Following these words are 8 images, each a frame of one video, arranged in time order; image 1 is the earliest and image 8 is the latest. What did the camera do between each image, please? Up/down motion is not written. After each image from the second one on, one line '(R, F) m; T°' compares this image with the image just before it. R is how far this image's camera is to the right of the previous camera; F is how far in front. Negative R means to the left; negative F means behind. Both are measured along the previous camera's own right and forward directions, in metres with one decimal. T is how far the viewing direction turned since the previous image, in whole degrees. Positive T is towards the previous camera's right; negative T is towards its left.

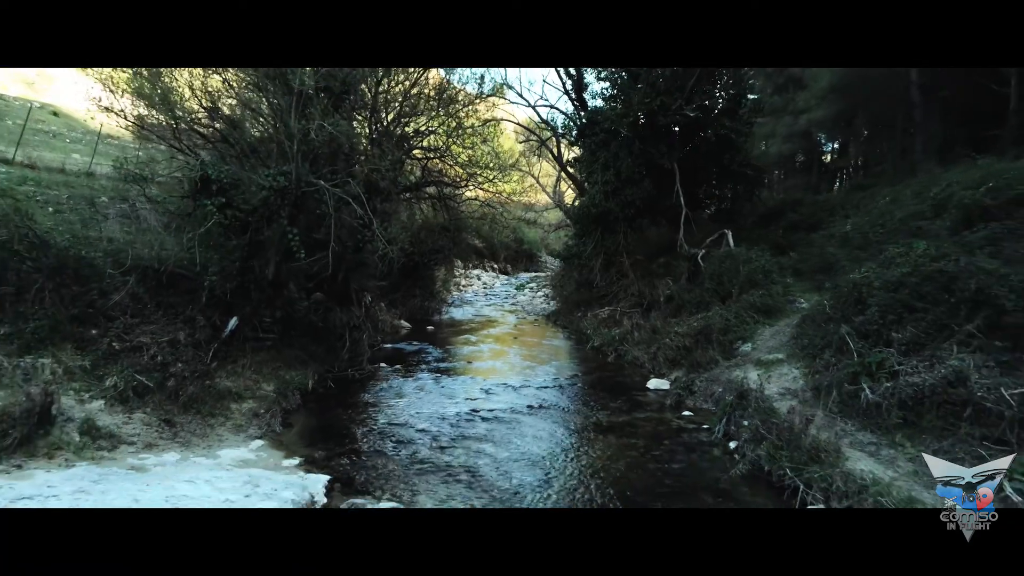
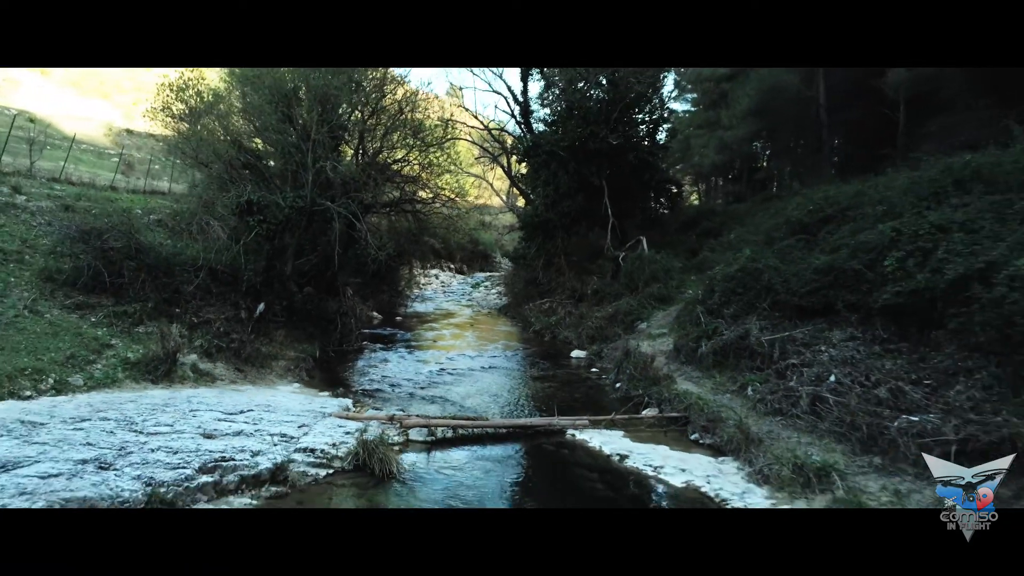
(0.0, -3.6) m; +3°
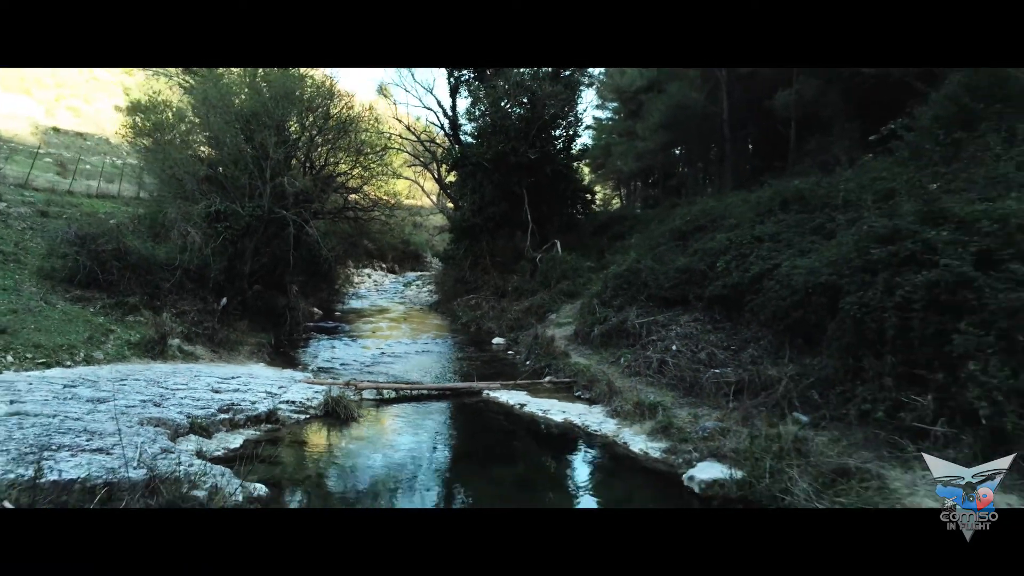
(0.0, -2.5) m; +5°
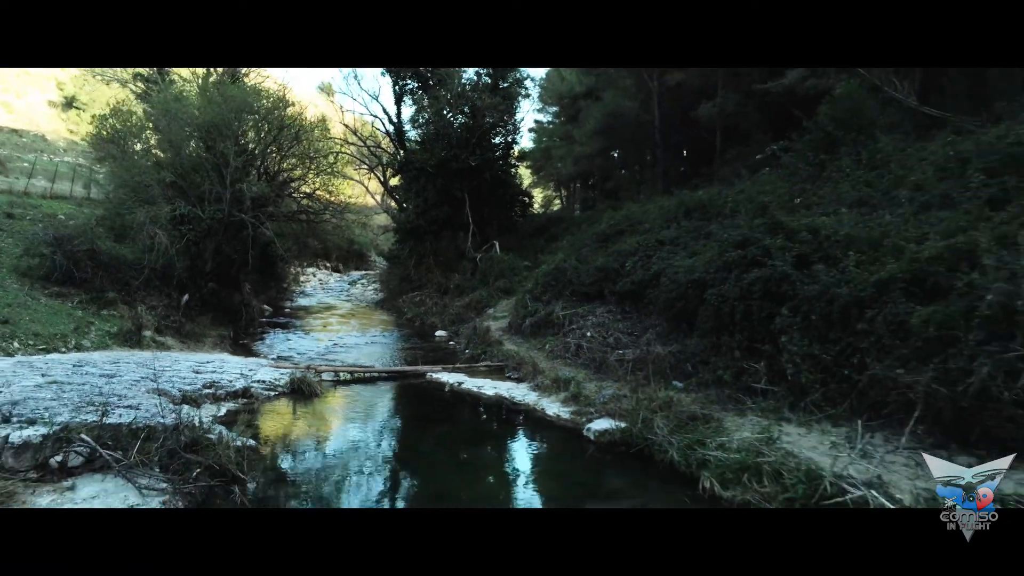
(+0.1, -1.8) m; +4°
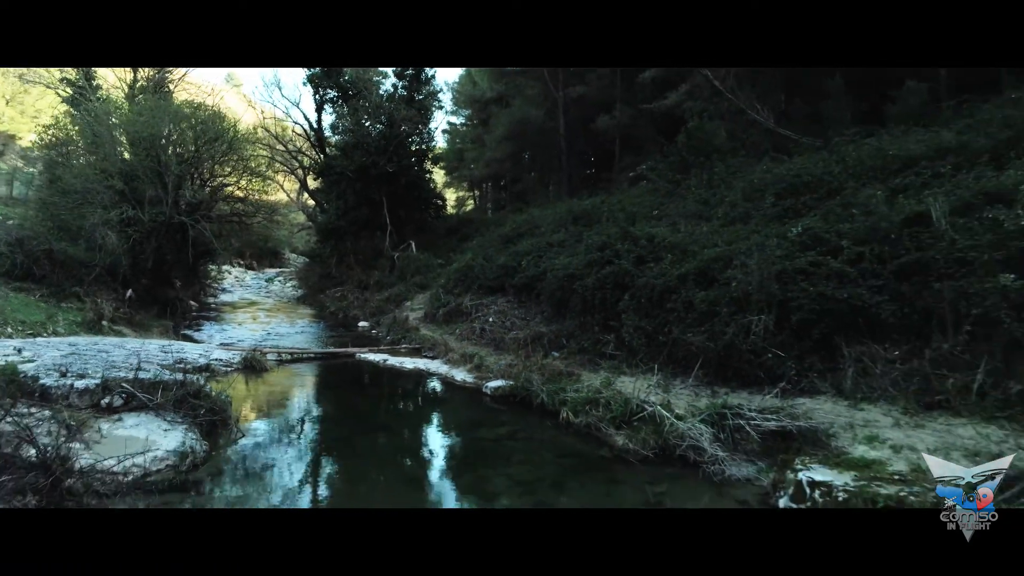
(0.0, -2.6) m; +7°
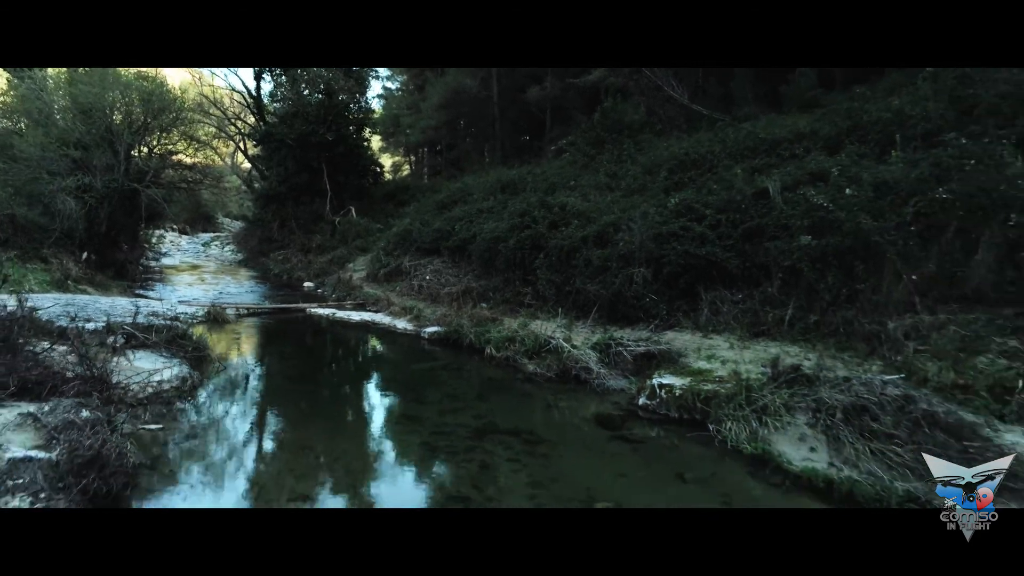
(0.0, -2.0) m; +5°
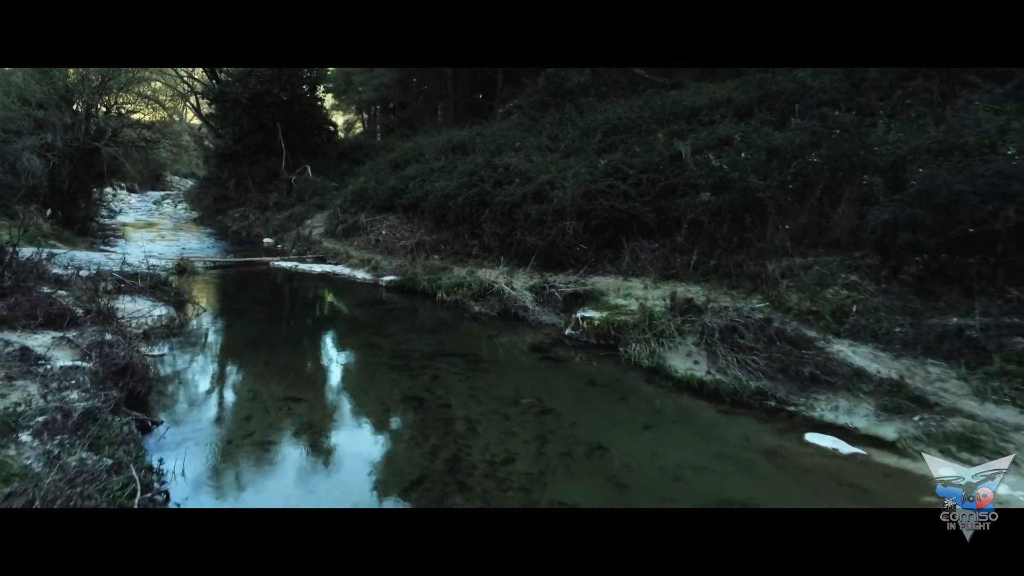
(+0.1, -1.5) m; +3°
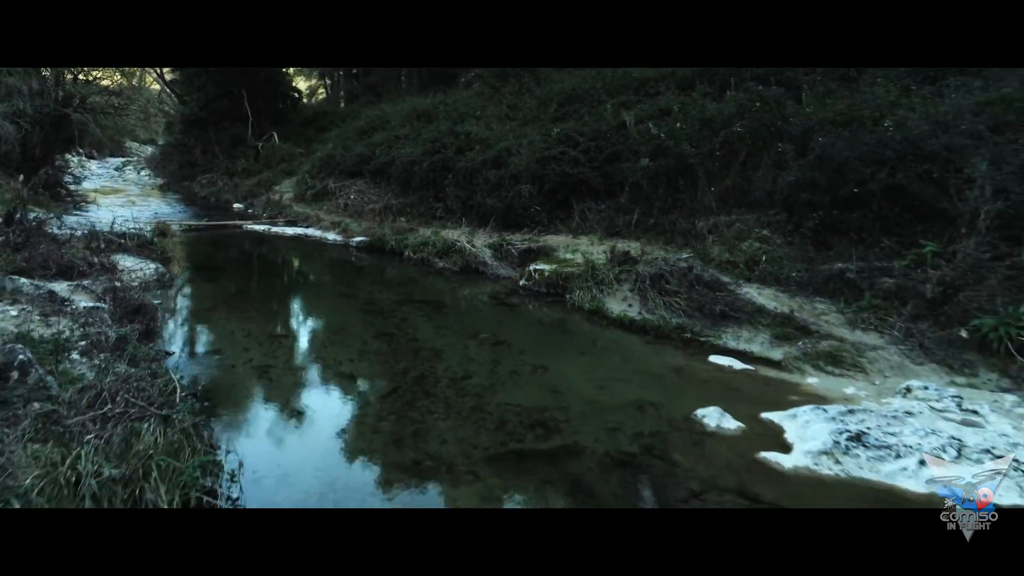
(+0.1, -1.2) m; +3°
